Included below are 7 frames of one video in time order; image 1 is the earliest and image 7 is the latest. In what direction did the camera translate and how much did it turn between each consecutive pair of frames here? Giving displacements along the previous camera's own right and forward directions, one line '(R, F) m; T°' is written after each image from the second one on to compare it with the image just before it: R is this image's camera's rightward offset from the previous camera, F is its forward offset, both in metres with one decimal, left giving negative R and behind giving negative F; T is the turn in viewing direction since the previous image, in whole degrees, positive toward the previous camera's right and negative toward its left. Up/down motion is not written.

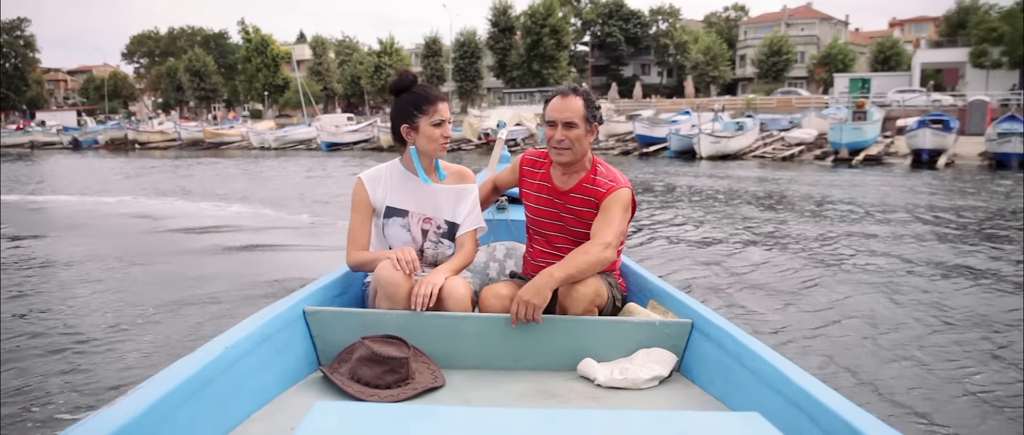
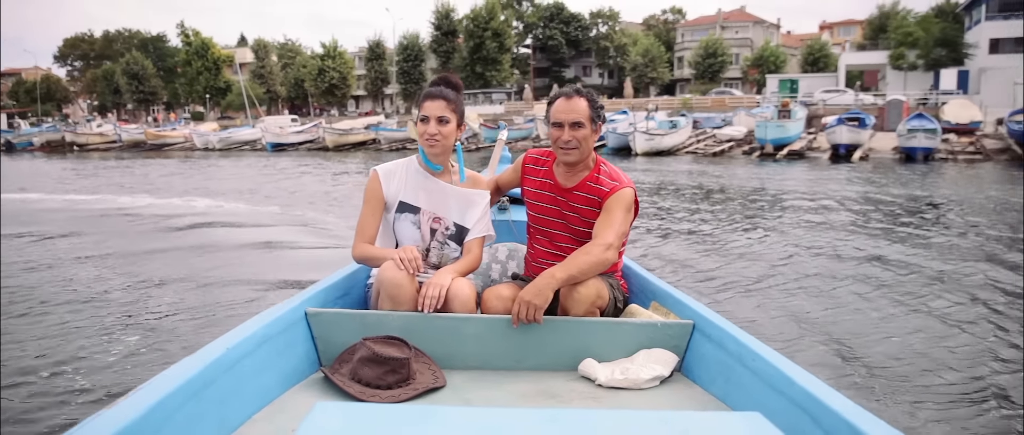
(-0.3, -0.1) m; +5°
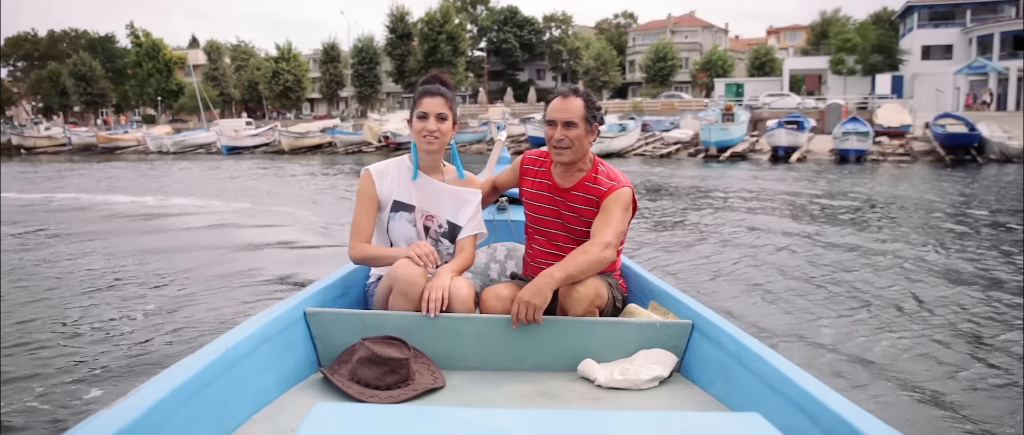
(-0.2, -0.1) m; +4°
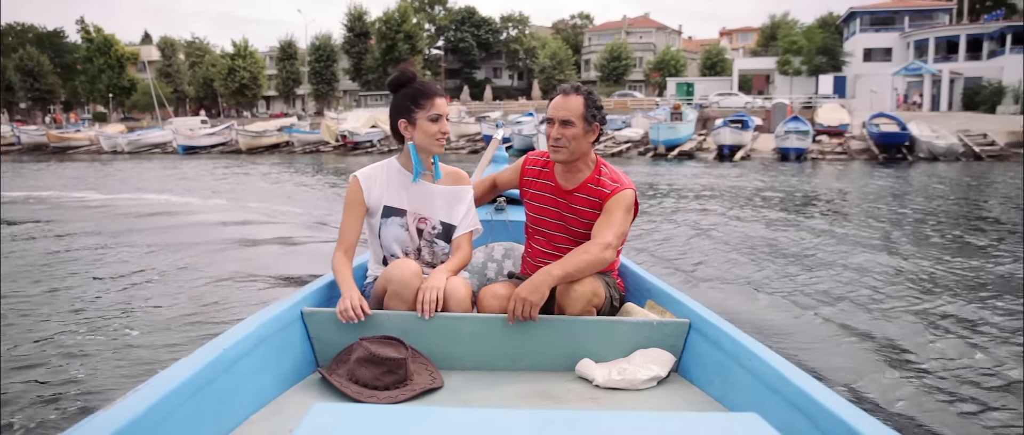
(-0.2, -0.1) m; +4°
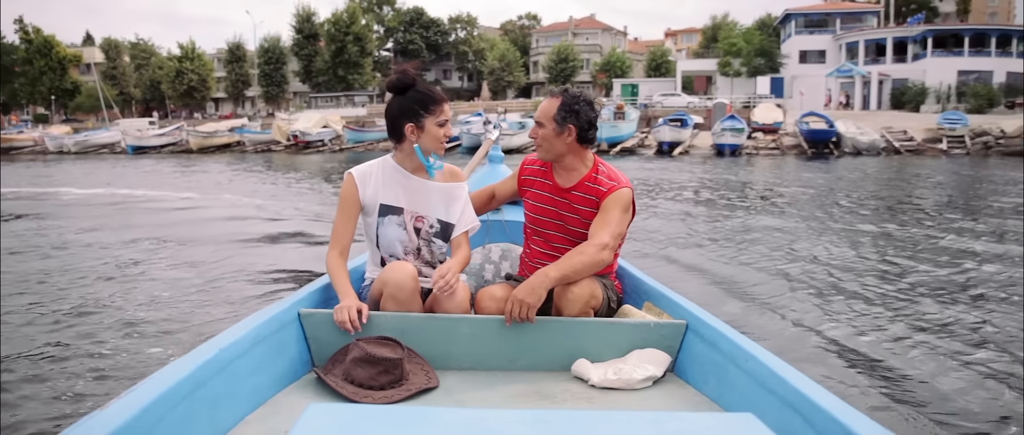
(-0.2, -0.1) m; +4°
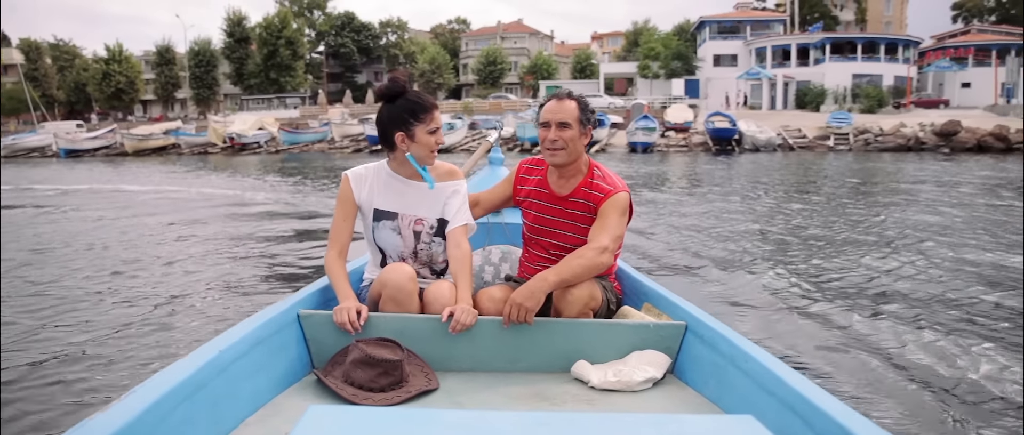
(-0.1, -0.6) m; +6°
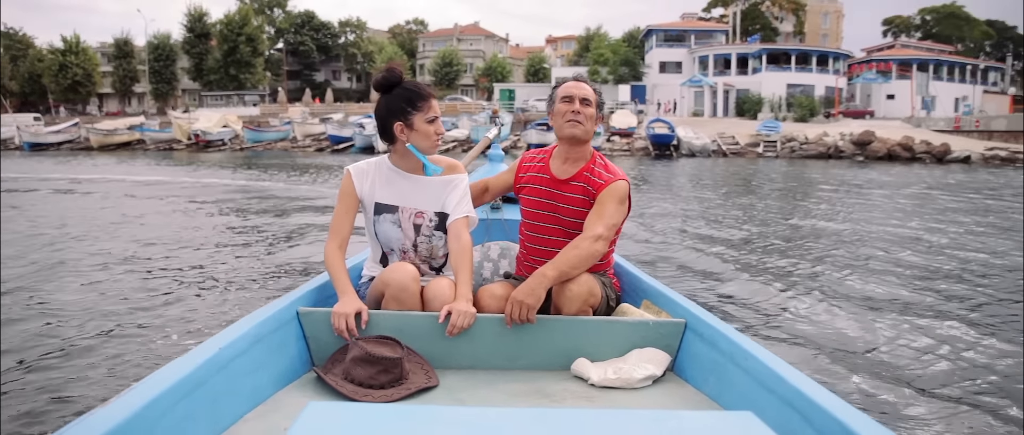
(0.0, -0.7) m; +4°
